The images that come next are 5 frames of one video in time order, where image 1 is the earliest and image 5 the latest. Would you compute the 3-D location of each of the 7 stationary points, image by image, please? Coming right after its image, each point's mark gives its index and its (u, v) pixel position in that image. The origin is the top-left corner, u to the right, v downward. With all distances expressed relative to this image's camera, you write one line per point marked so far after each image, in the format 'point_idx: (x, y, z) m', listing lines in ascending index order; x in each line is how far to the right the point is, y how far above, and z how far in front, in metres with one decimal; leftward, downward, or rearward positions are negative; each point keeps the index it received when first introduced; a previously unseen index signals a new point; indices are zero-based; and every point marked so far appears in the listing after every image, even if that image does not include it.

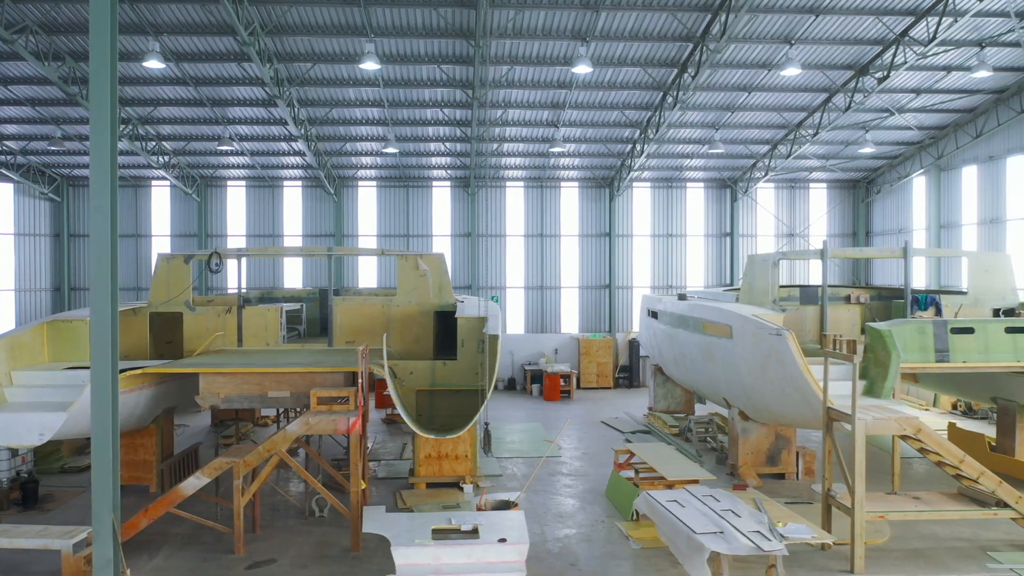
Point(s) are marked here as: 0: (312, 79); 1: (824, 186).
0: (-2.8, +3.0, +11.5) m
1: (+6.6, +2.1, +17.1) m
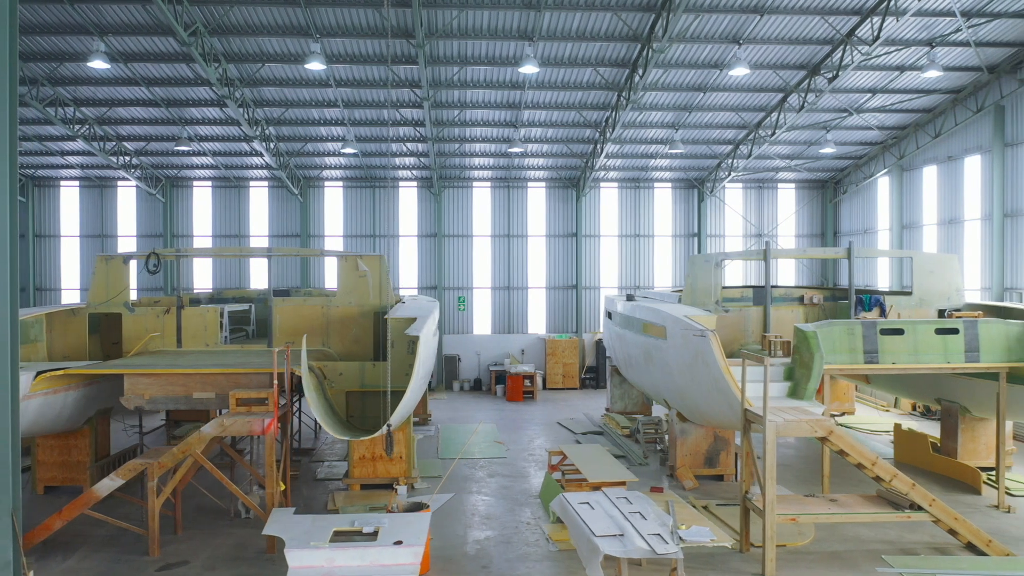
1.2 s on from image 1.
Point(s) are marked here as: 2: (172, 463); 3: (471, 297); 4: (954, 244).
0: (-3.5, +3.0, +11.5) m
1: (+5.9, +2.1, +17.0) m
2: (-2.9, -1.5, +7.0) m
3: (-0.9, -0.2, +16.9) m
4: (+7.1, +0.7, +13.1) m
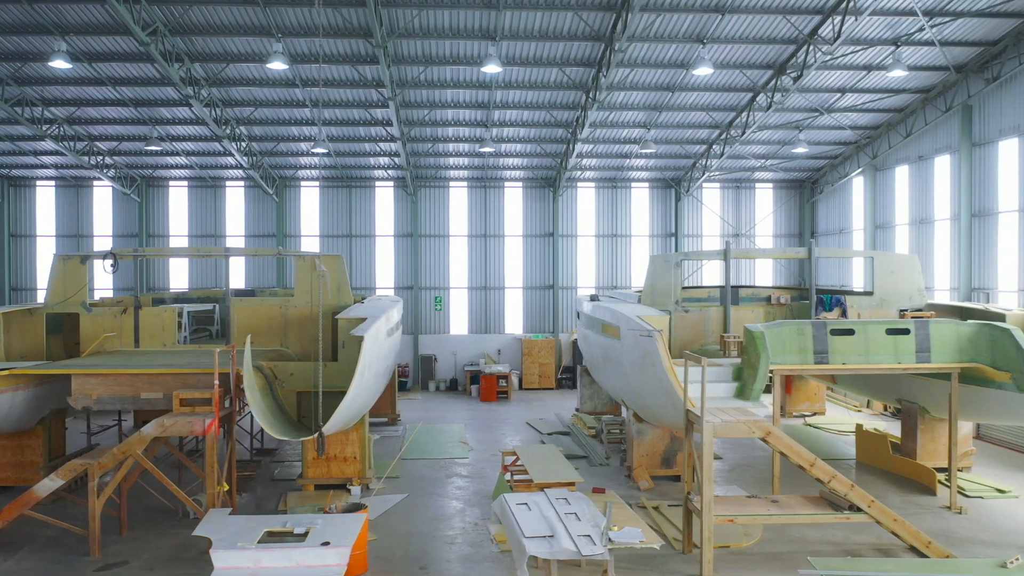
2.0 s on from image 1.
0: (-4.0, +3.0, +11.5) m
1: (+5.4, +2.1, +17.0) m
2: (-3.4, -1.5, +7.0) m
3: (-1.3, -0.2, +16.9) m
4: (+6.6, +0.7, +13.0) m
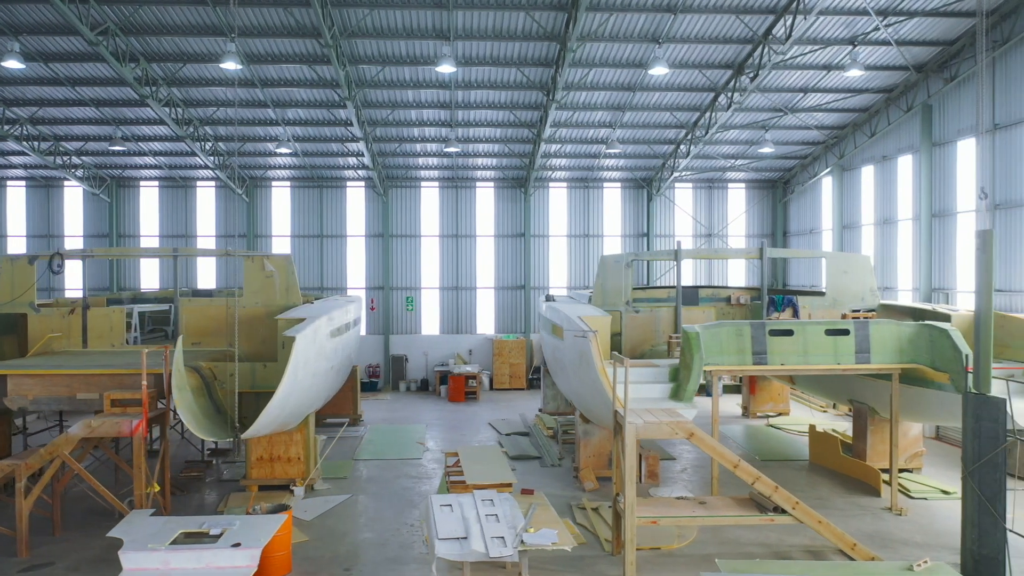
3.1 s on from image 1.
0: (-4.6, +3.0, +11.5) m
1: (+4.8, +2.1, +17.0) m
2: (-4.0, -1.5, +7.0) m
3: (-1.9, -0.2, +16.9) m
4: (+6.0, +0.7, +13.0) m
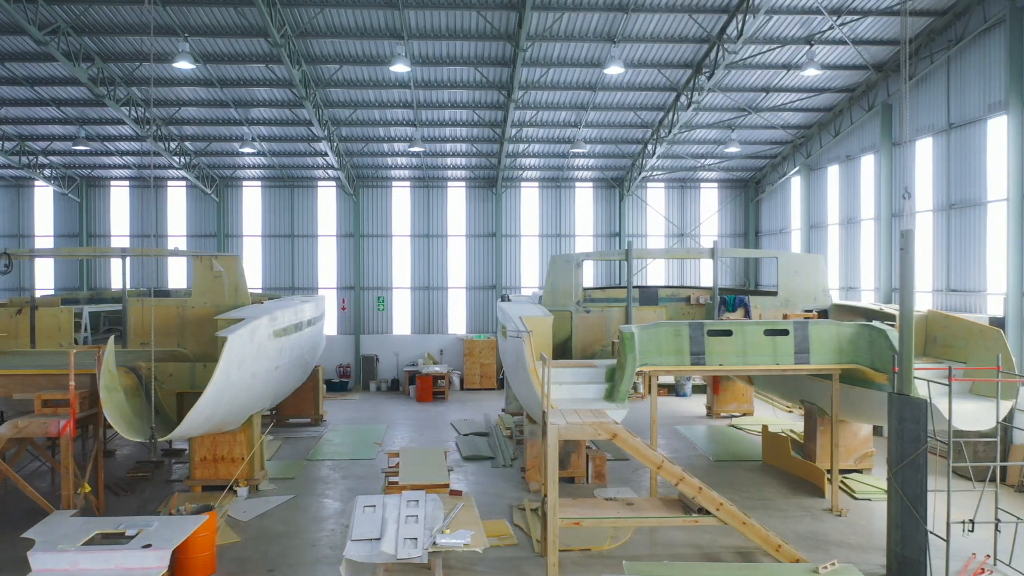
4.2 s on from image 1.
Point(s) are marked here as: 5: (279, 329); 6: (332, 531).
0: (-5.2, +3.0, +11.5) m
1: (+4.2, +2.1, +16.9) m
2: (-4.7, -1.5, +7.0) m
3: (-2.5, -0.2, +16.8) m
4: (+5.4, +0.7, +13.0) m
5: (-2.5, -0.4, +8.9) m
6: (-1.7, -2.3, +7.7) m
